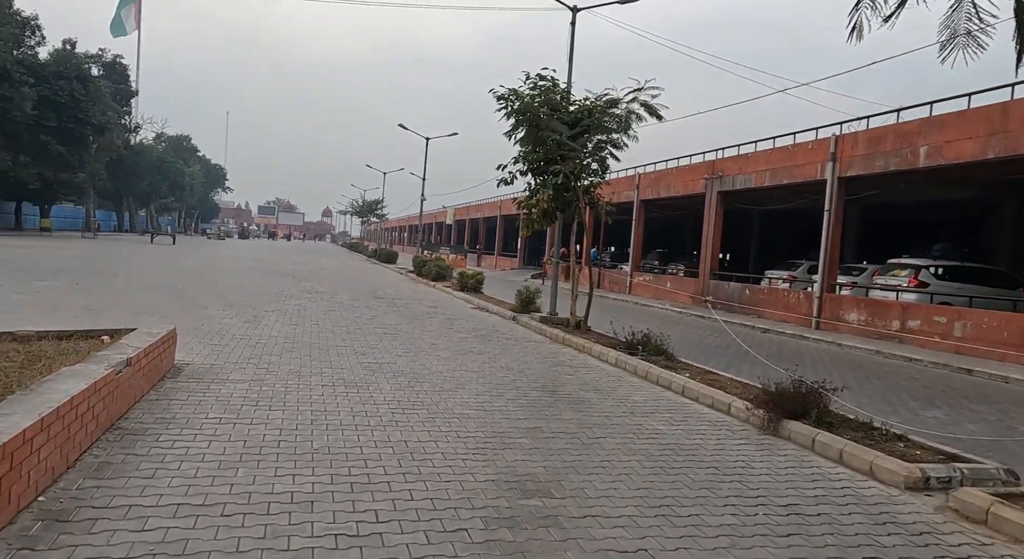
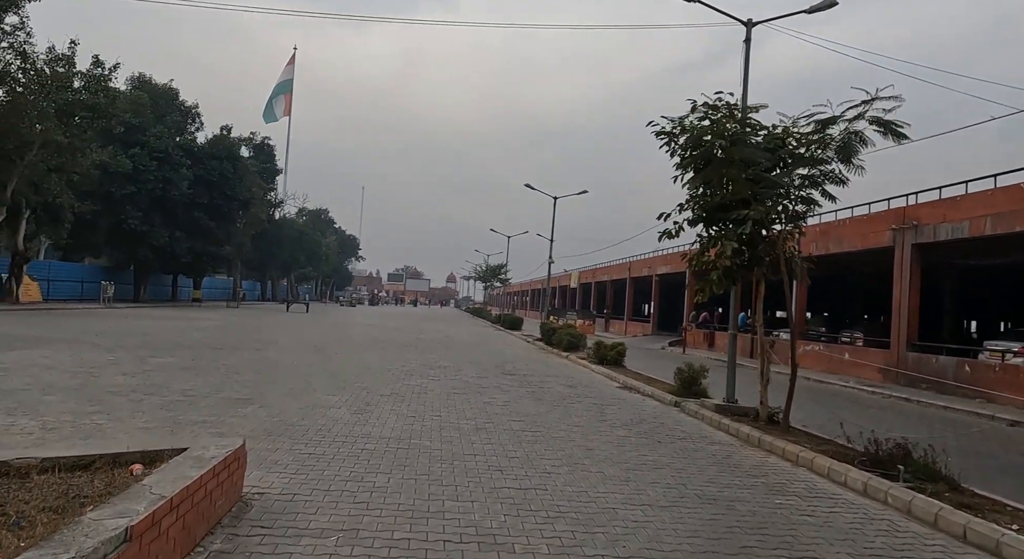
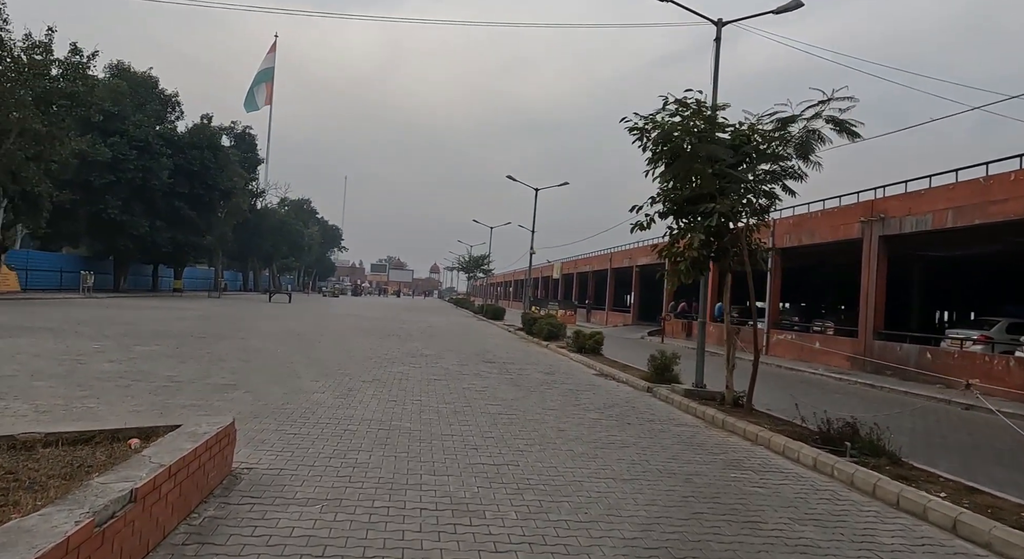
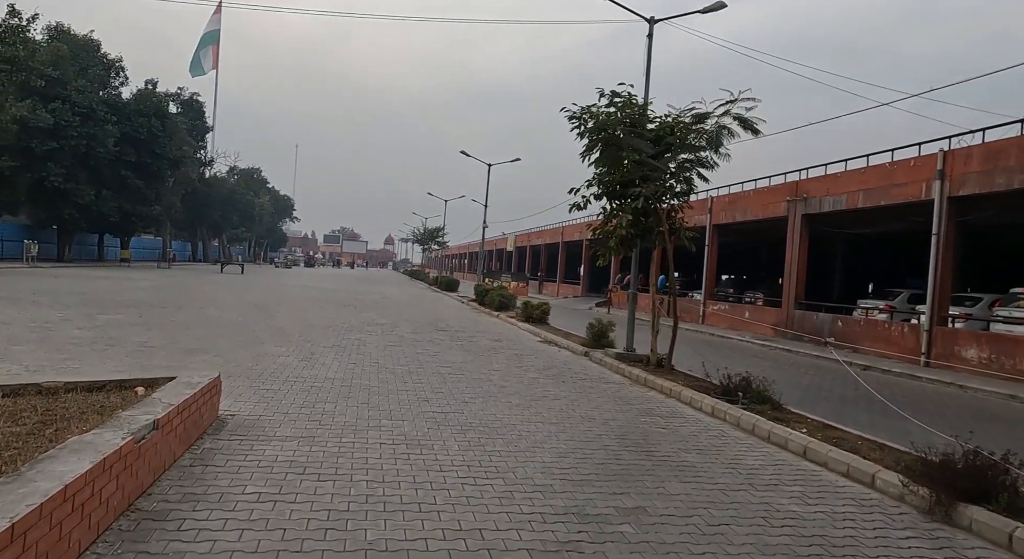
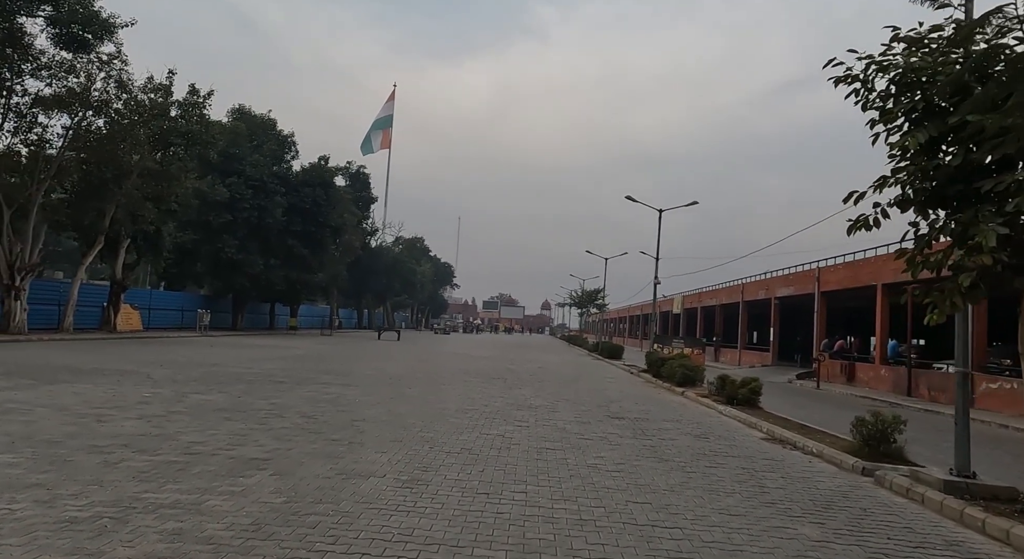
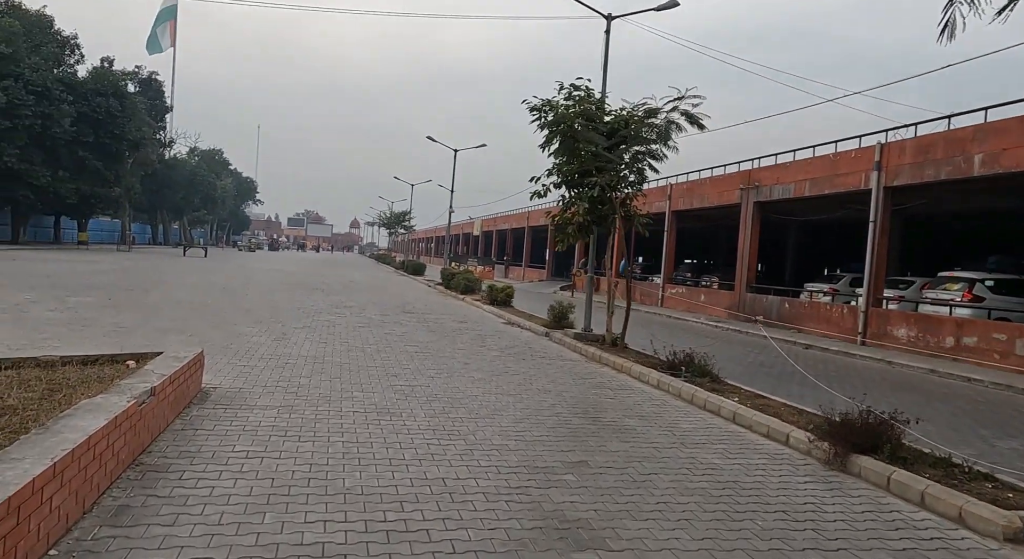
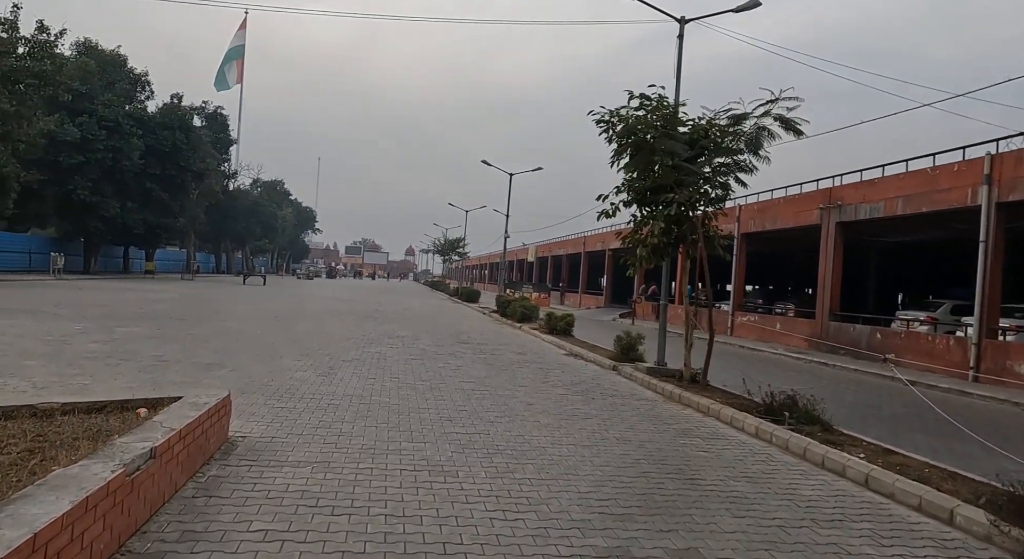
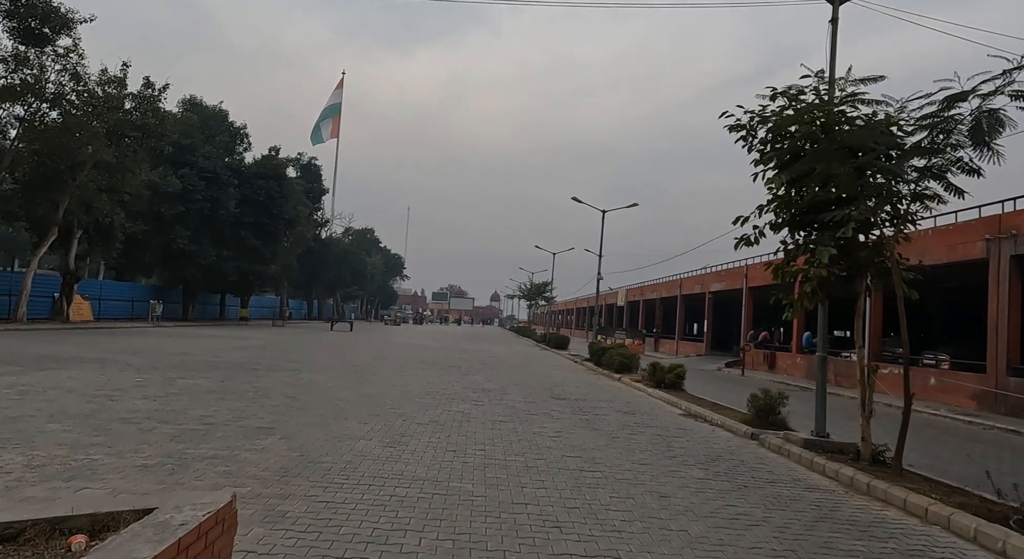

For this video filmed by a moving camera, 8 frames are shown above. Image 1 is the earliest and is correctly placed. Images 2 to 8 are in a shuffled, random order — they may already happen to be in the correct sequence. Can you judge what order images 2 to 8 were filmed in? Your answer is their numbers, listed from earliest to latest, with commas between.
6, 4, 7, 3, 2, 8, 5
